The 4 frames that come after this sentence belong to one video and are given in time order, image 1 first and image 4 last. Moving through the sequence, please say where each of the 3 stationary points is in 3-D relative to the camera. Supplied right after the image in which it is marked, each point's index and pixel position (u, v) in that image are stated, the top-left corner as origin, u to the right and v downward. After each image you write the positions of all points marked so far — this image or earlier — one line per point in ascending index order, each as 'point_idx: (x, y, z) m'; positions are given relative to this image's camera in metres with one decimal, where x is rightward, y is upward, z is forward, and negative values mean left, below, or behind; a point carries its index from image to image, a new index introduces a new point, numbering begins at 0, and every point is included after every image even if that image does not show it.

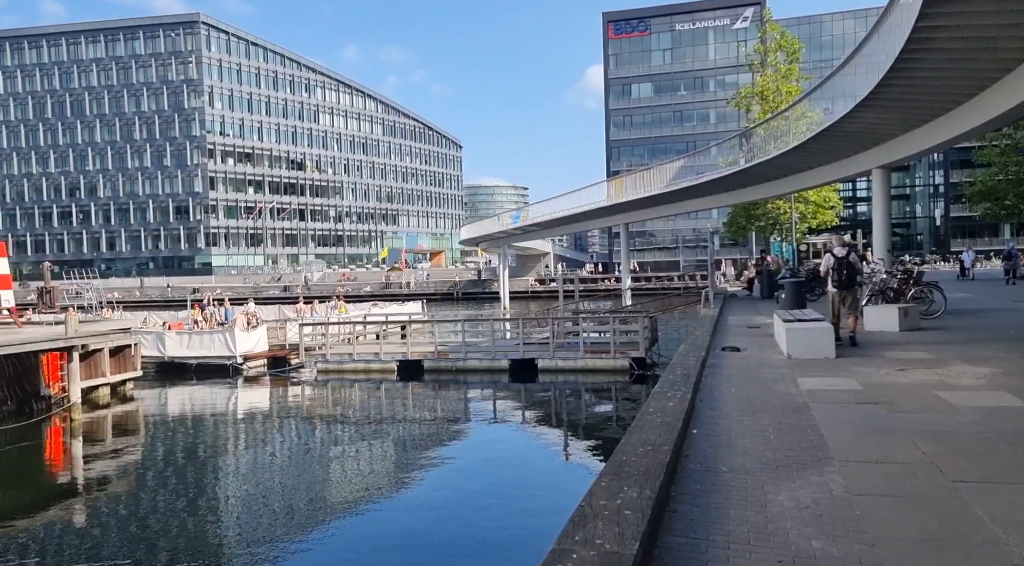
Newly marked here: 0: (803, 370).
0: (+3.3, -1.0, +8.4) m
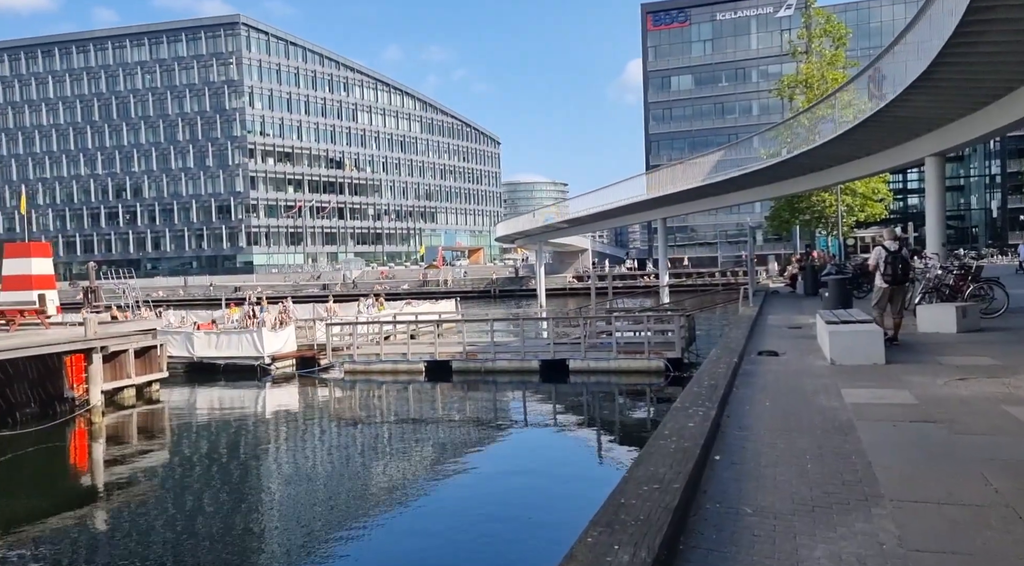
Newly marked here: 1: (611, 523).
0: (+3.5, -1.0, +7.5) m
1: (+0.4, -1.0, +3.2) m
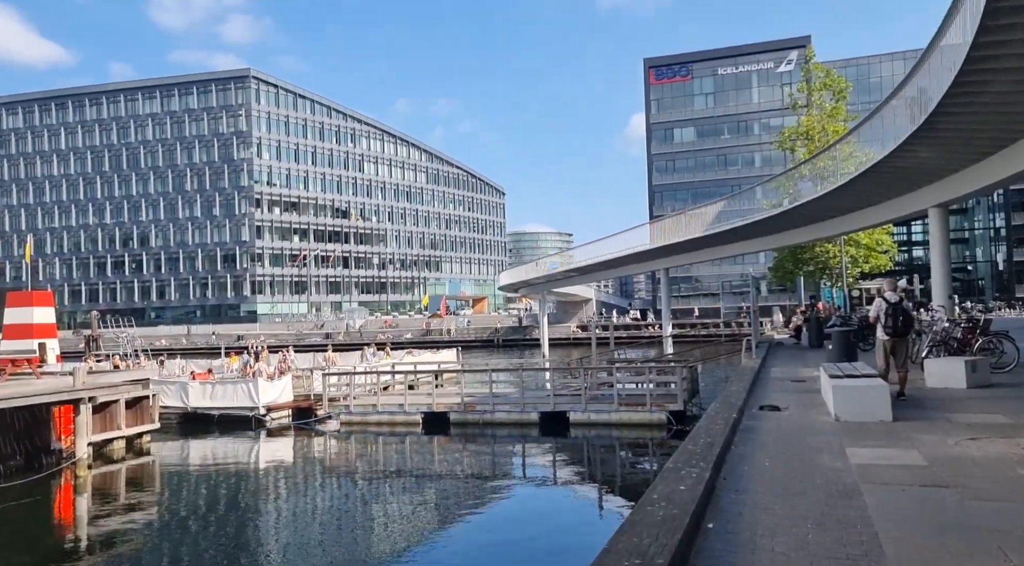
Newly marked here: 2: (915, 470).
0: (+3.3, -1.5, +7.1) m
1: (+0.3, -1.2, +2.8) m
2: (+3.2, -1.4, +5.7) m
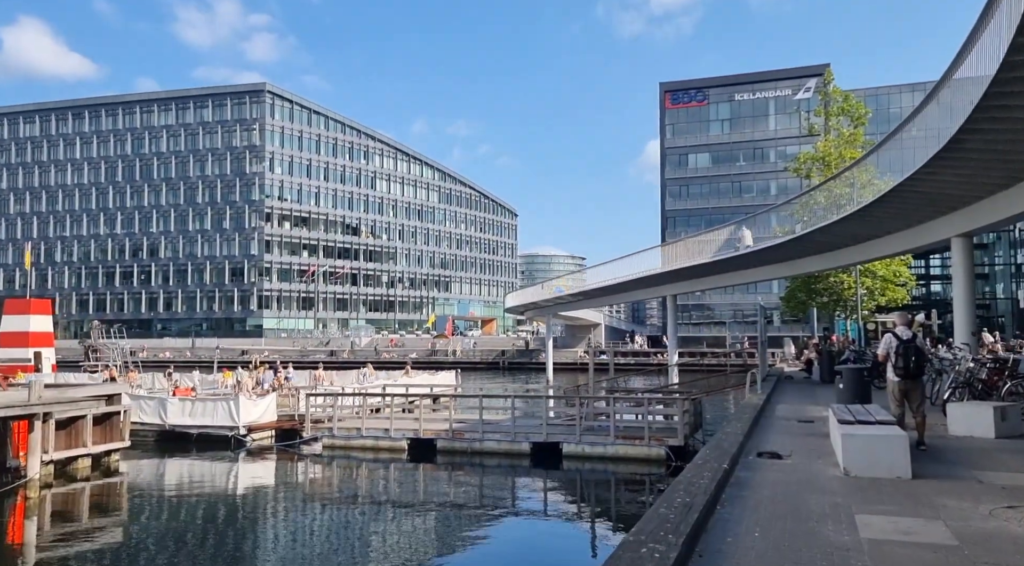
0: (+2.9, -1.8, +6.0) m
1: (-0.2, -1.3, +1.8) m
2: (+2.7, -1.7, +4.6) m
